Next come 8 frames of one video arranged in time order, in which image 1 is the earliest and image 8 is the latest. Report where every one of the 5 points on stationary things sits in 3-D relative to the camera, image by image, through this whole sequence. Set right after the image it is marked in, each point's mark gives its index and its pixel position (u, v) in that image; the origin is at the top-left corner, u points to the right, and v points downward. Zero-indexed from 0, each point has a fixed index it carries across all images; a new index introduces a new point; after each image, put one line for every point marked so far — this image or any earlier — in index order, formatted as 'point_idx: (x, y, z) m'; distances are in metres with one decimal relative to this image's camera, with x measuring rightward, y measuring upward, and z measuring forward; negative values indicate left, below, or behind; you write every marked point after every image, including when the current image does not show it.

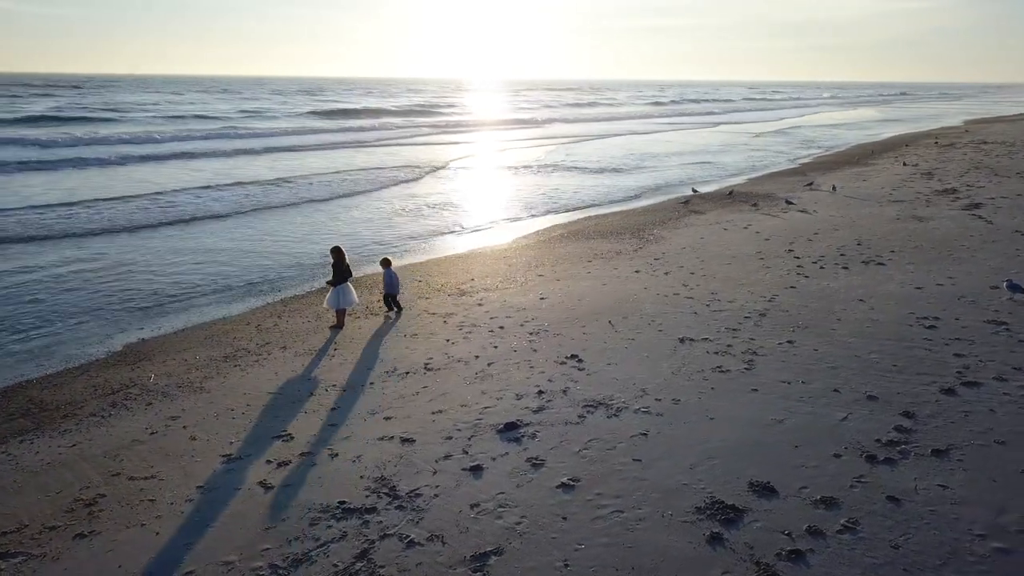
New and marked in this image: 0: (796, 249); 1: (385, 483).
0: (+4.4, +0.6, +12.3) m
1: (-0.8, -1.2, +4.9) m
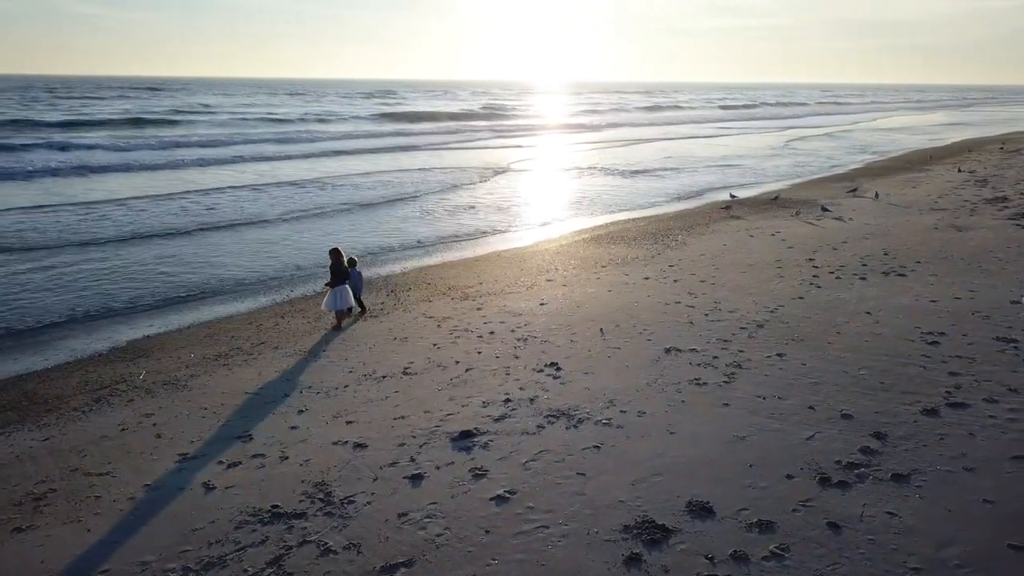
0: (+4.5, +0.4, +11.9) m
1: (-1.2, -1.2, +4.8) m
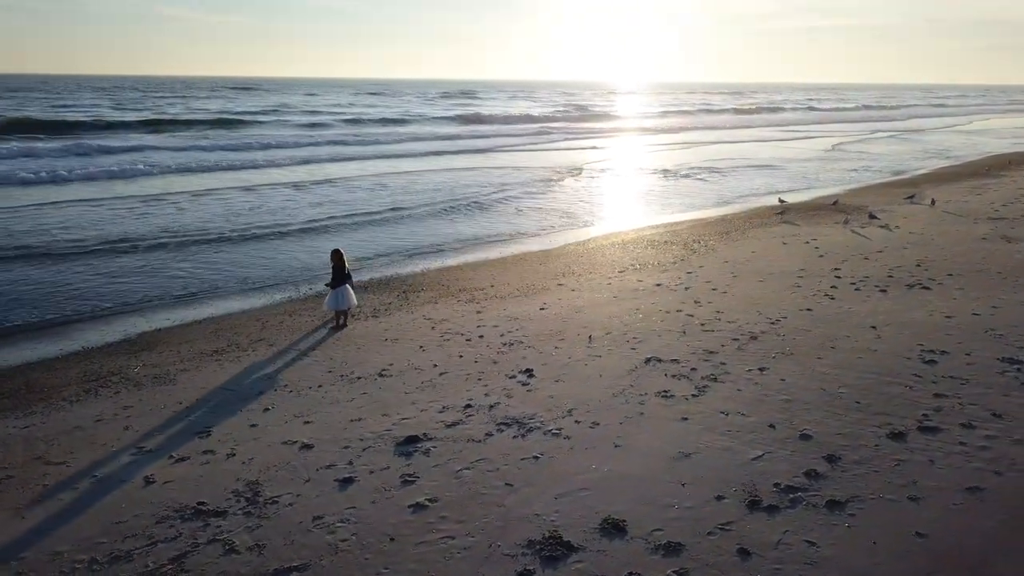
0: (+4.7, +0.3, +11.4) m
1: (-1.6, -1.2, +4.9) m
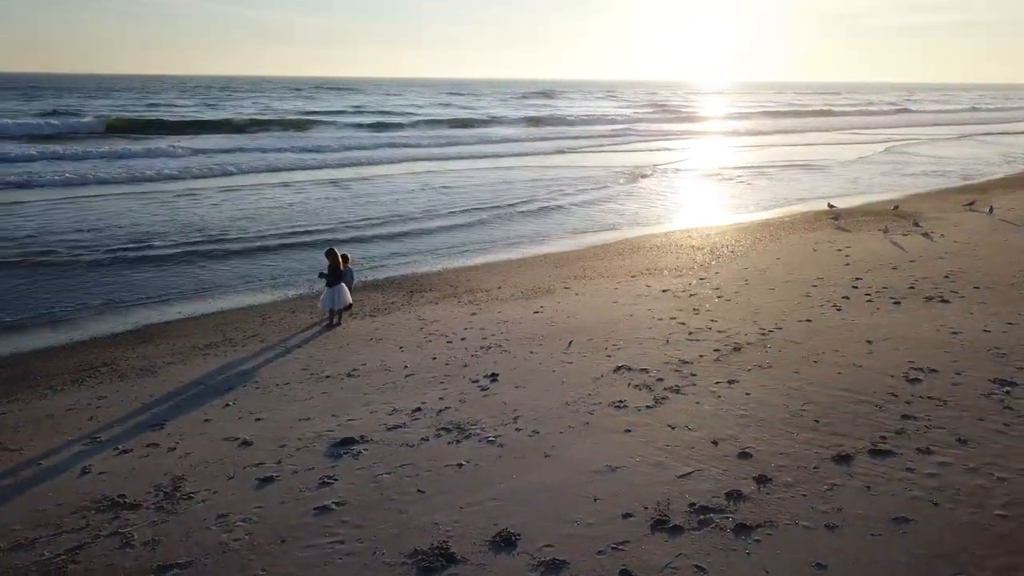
0: (+4.8, +0.1, +10.9) m
1: (-2.1, -1.2, +5.0) m
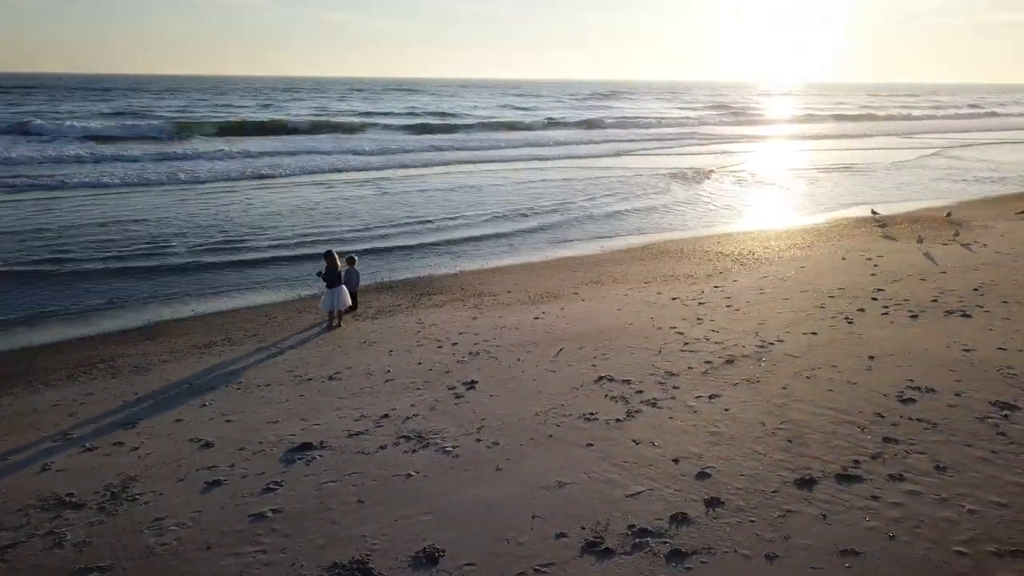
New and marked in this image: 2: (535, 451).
0: (+4.9, 0.0, +10.4) m
1: (-2.4, -1.2, +5.0) m
2: (+0.2, -1.1, +5.4) m
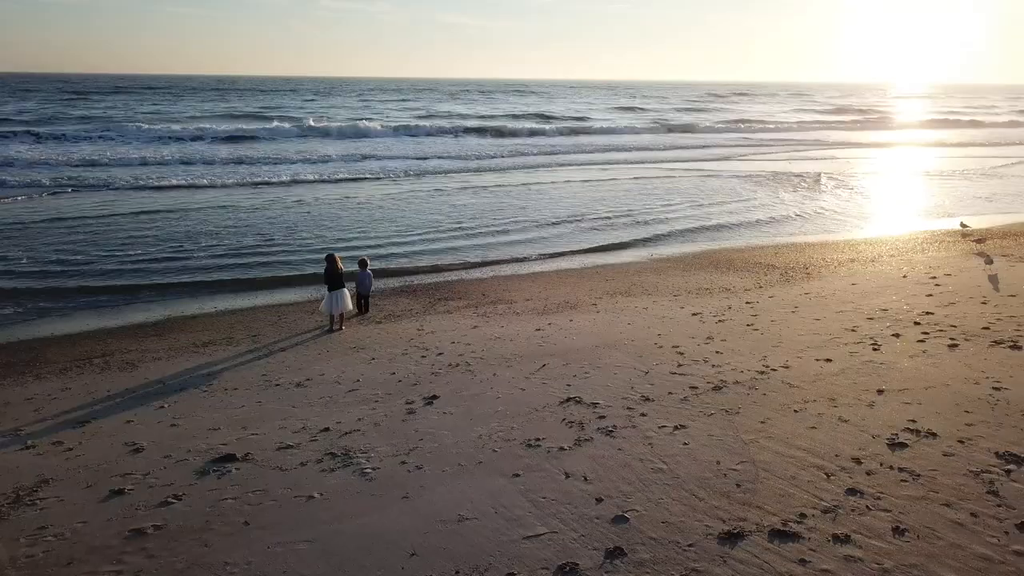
0: (+5.0, -0.3, +9.4) m
1: (-3.0, -1.2, +5.0) m
2: (-0.4, -1.2, +5.0) m
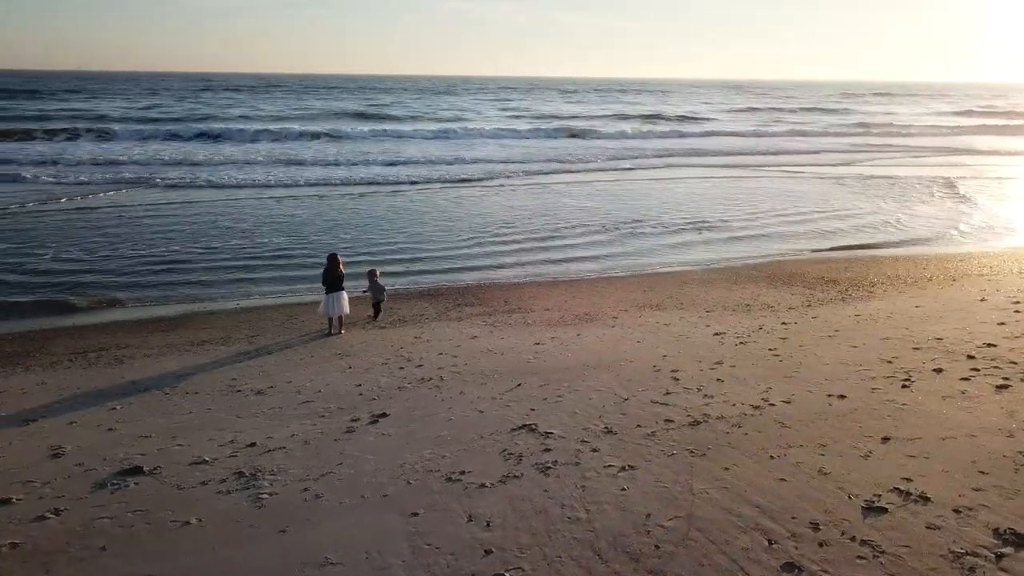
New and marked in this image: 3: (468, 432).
0: (+5.0, -0.6, +8.2) m
1: (-3.5, -1.2, +4.9) m
2: (-0.9, -1.3, +4.6) m
3: (-0.3, -1.0, +5.8) m
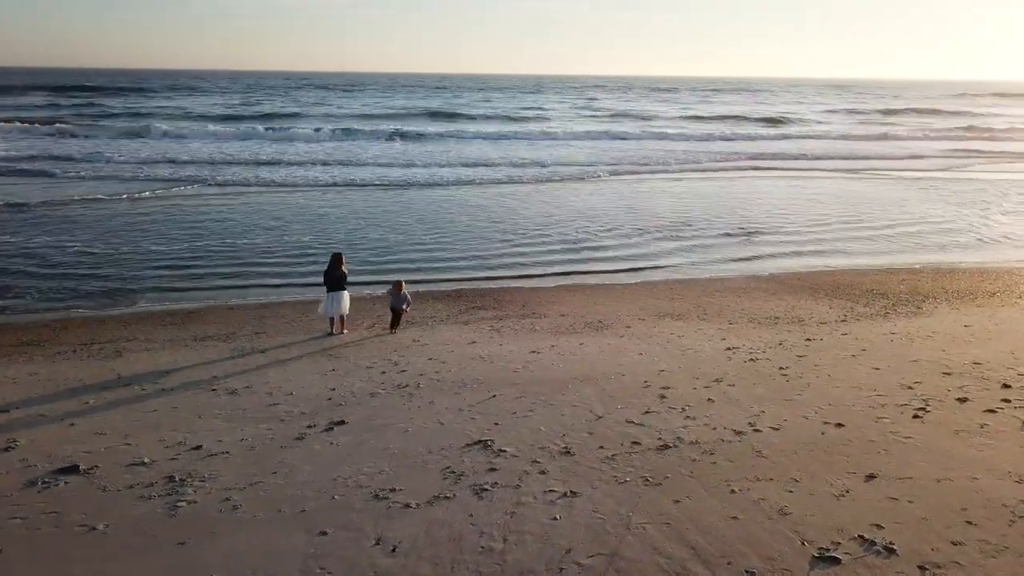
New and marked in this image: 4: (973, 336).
0: (+4.9, -0.8, +7.3) m
1: (-4.0, -1.2, +5.0) m
2: (-1.4, -1.3, +4.4) m
3: (-0.6, -1.1, +5.5) m
4: (+5.1, -0.5, +8.8) m
